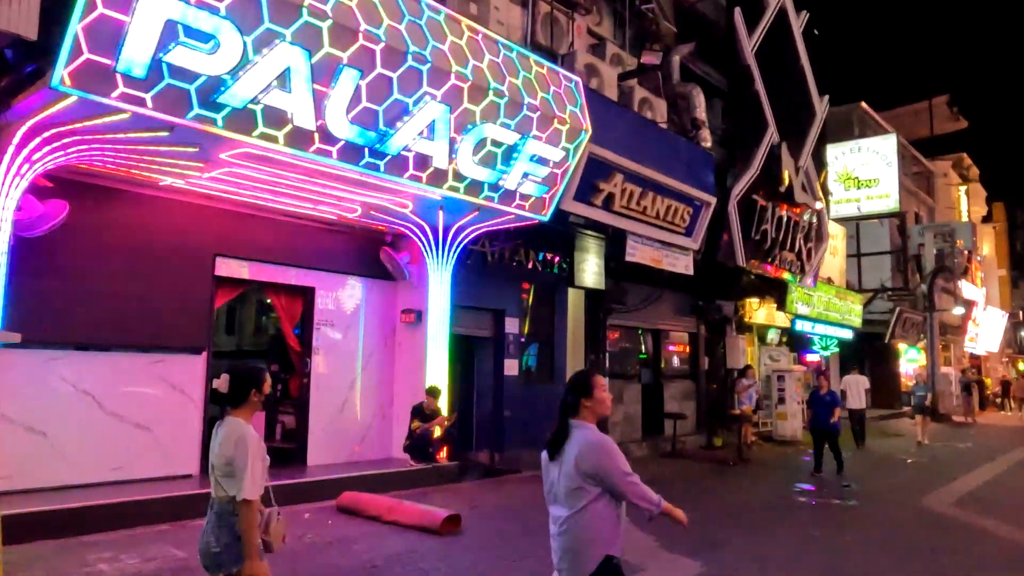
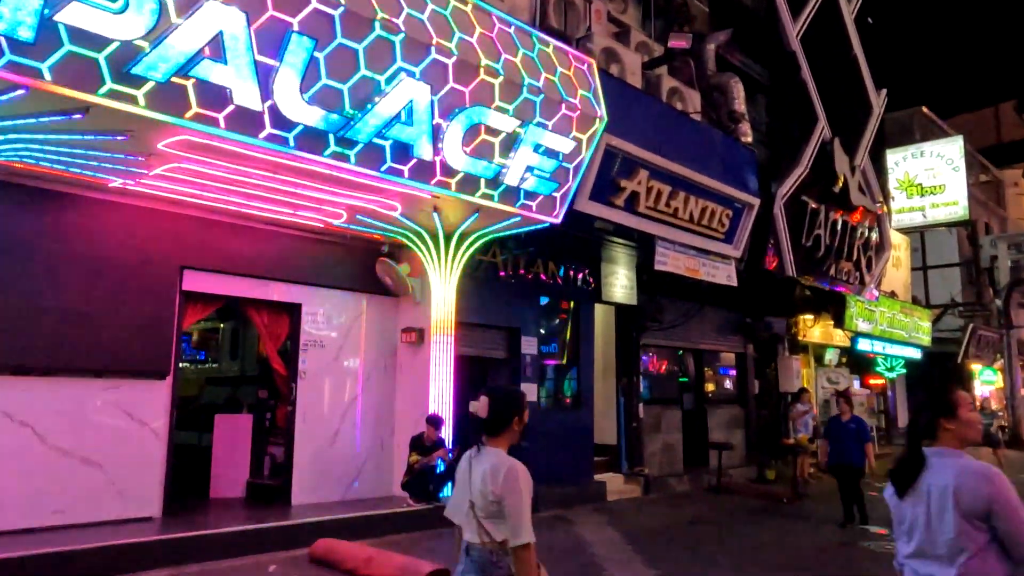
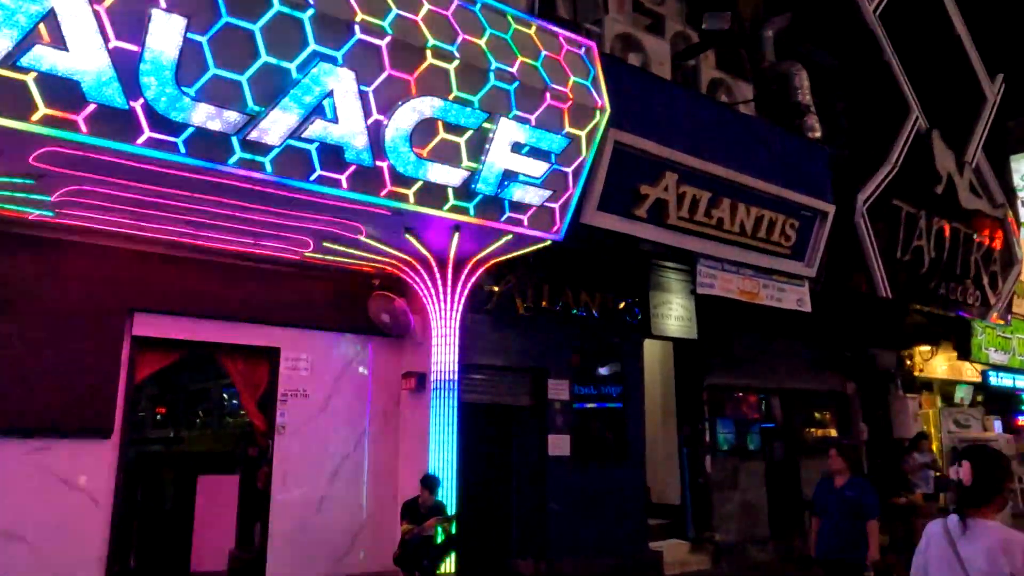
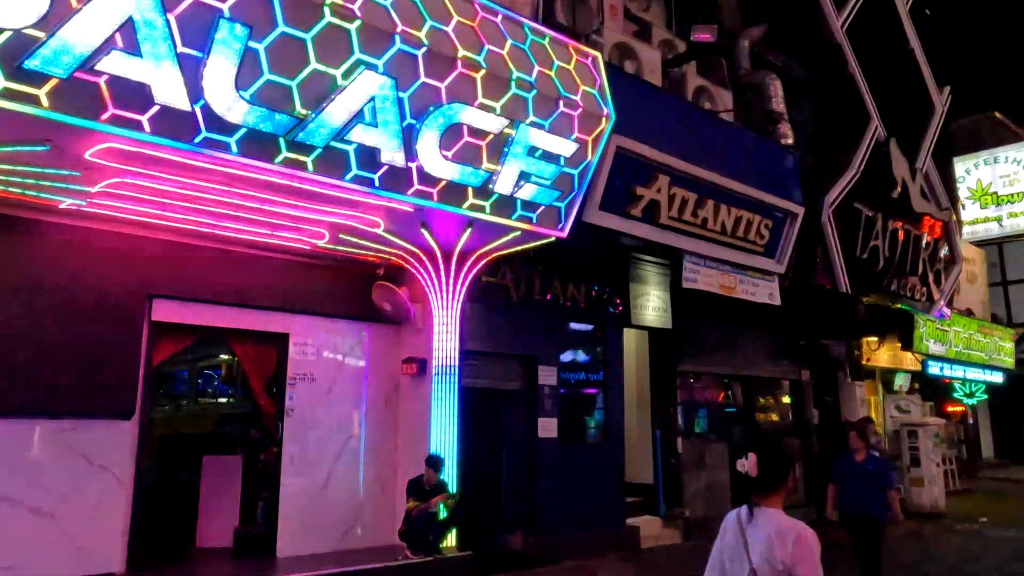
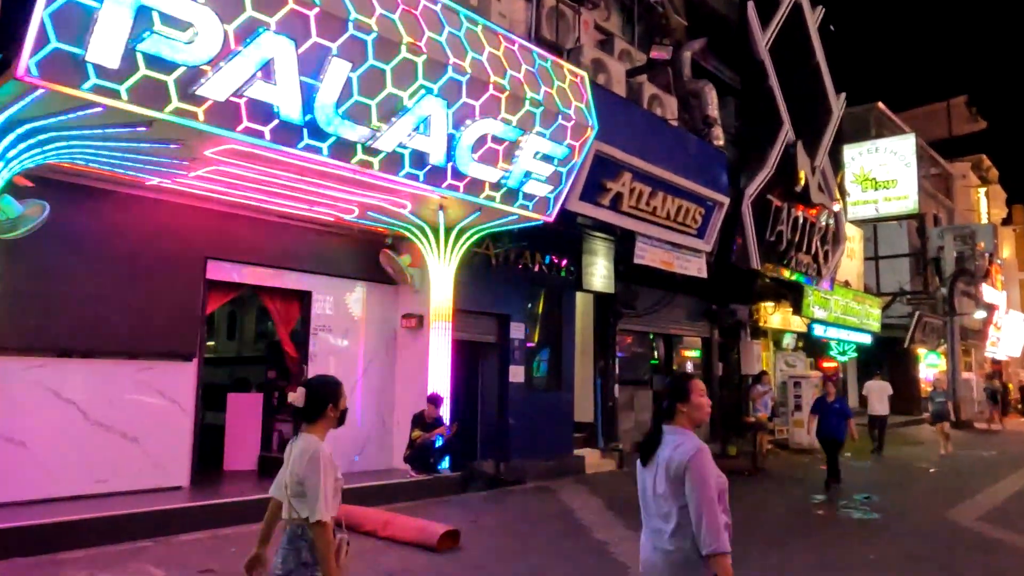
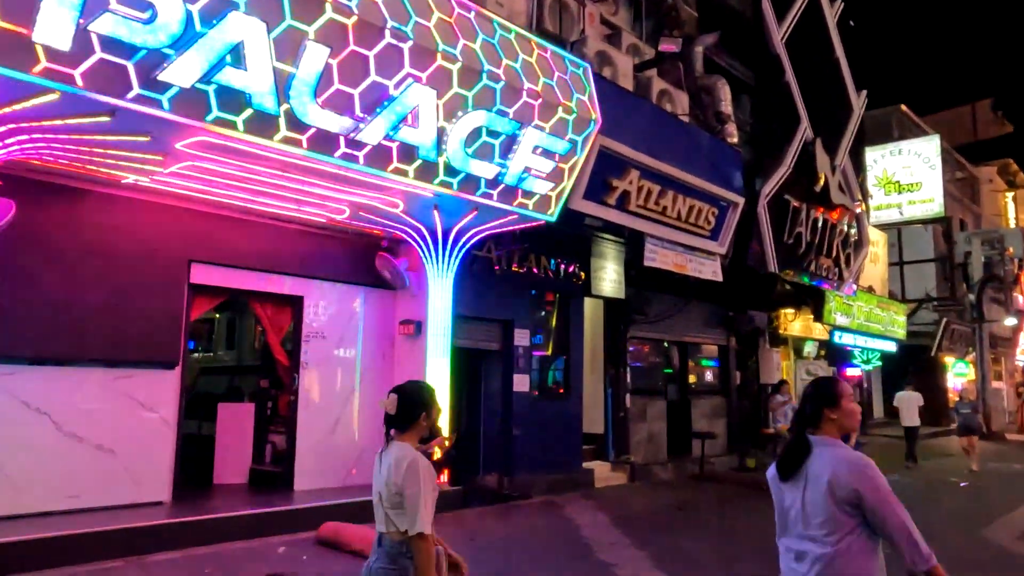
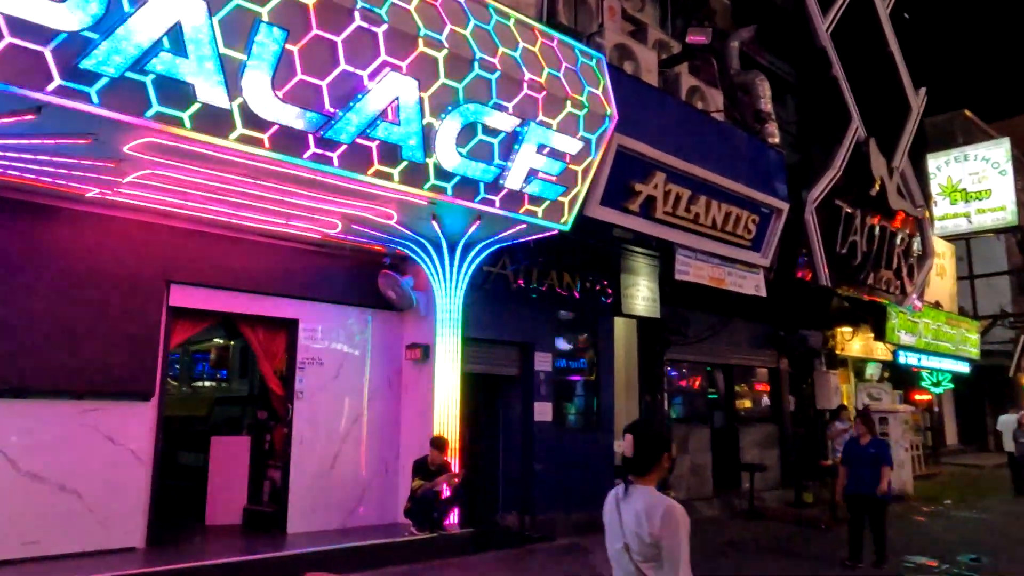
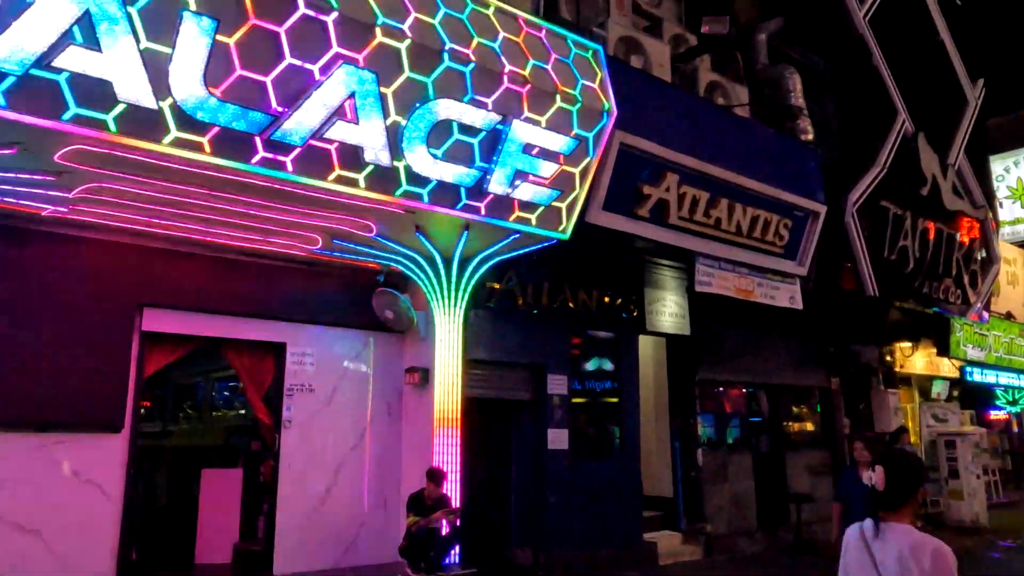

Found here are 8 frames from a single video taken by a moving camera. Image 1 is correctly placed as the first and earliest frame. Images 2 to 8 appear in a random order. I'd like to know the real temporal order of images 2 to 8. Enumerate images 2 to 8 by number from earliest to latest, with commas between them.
5, 6, 2, 7, 4, 8, 3
